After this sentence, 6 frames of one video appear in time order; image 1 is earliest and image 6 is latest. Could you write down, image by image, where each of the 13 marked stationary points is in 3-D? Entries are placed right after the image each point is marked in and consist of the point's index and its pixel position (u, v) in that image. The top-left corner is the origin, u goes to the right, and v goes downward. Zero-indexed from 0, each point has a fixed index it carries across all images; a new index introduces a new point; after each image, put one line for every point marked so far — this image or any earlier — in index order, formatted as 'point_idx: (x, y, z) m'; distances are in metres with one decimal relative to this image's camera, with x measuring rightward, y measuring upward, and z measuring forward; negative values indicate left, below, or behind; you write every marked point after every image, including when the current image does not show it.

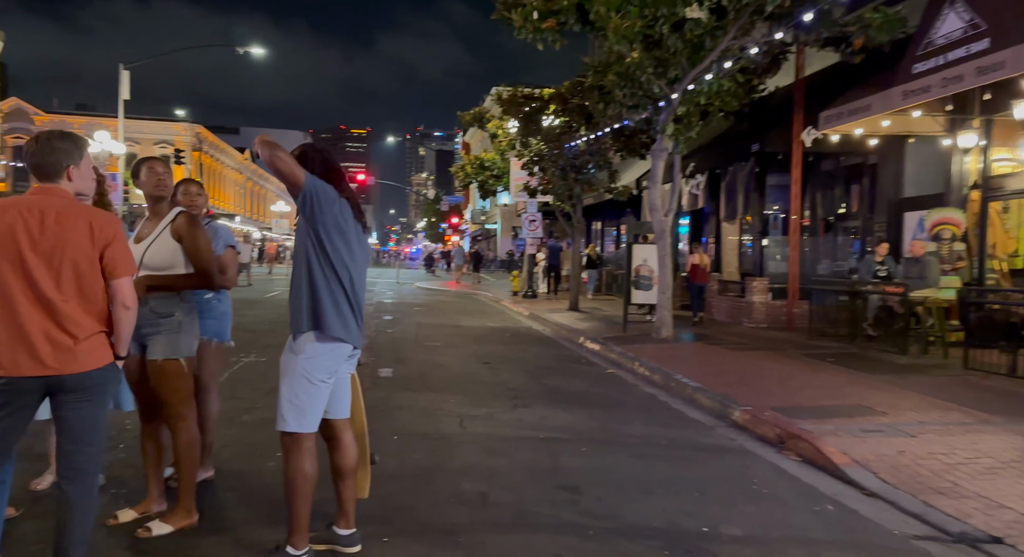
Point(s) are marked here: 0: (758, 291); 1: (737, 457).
0: (+4.6, -0.2, +14.8) m
1: (+1.8, -1.4, +6.4) m
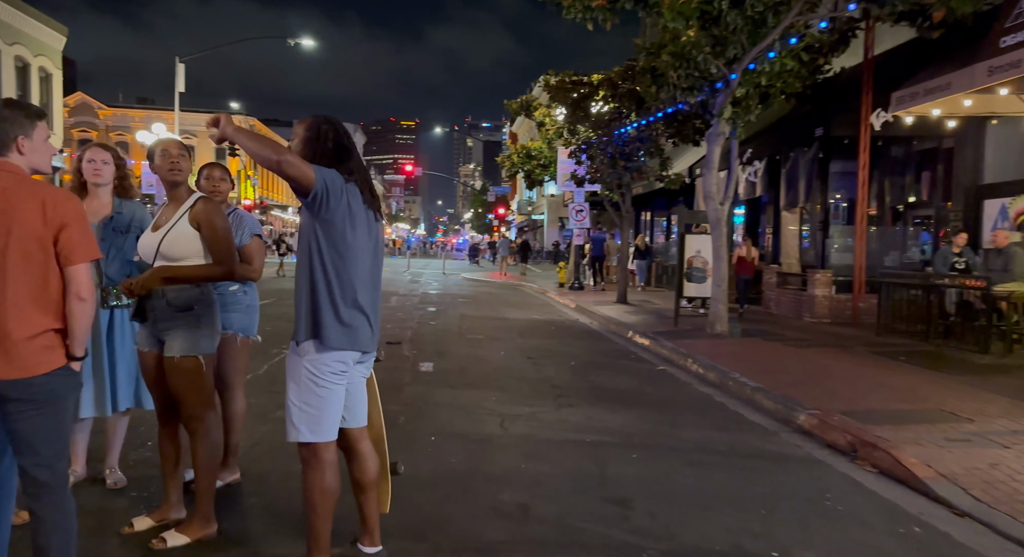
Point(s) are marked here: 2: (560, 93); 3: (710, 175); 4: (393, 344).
0: (+5.5, -0.1, +14.0) m
1: (+2.2, -1.4, +5.8) m
2: (+1.2, +4.6, +19.7) m
3: (+3.2, +1.7, +12.7) m
4: (-1.6, -0.9, +10.8) m
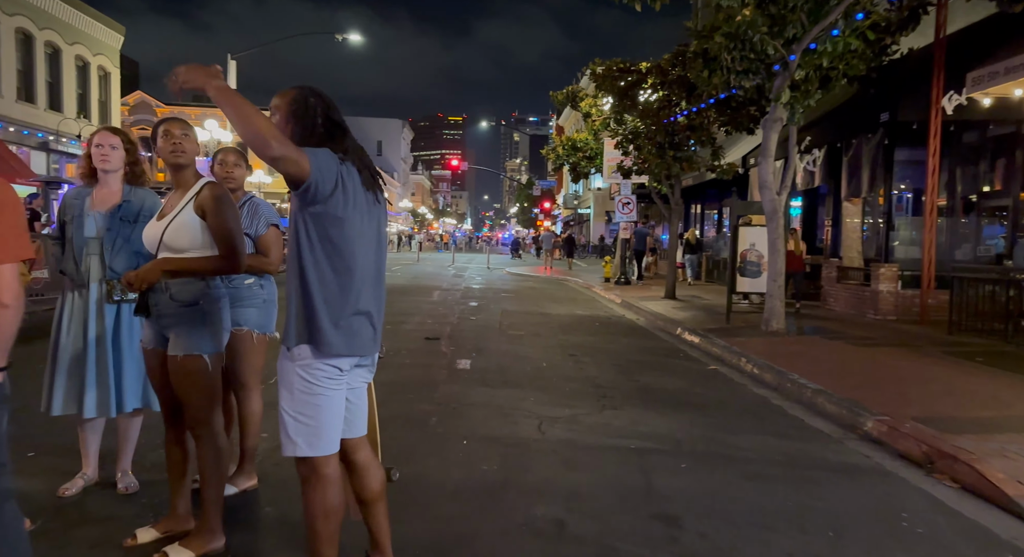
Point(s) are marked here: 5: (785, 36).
0: (+6.2, 0.0, +13.2) m
1: (+2.4, -1.3, +5.3) m
2: (+2.3, +4.7, +19.1) m
3: (+3.9, +1.7, +12.0) m
4: (-1.1, -0.8, +10.5) m
5: (+3.9, +3.5, +11.4) m
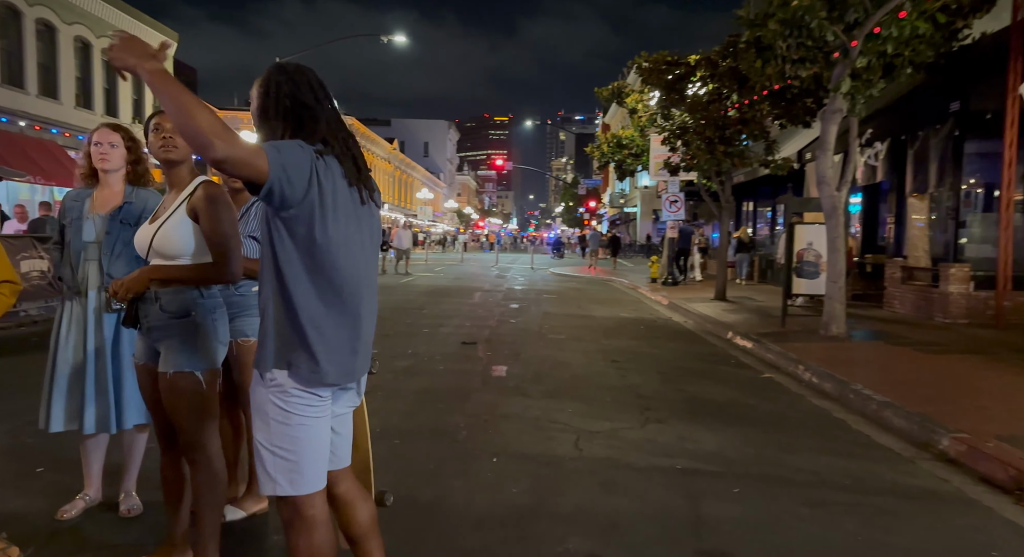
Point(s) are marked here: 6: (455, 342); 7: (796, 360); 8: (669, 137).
0: (+6.9, 0.0, +12.4) m
1: (+2.6, -1.4, +4.6) m
2: (+3.3, +4.7, +18.5) m
3: (+4.5, +1.7, +11.3) m
4: (-0.6, -0.8, +10.0) m
5: (+4.5, +3.5, +10.7) m
6: (-0.7, -0.8, +10.1) m
7: (+3.4, -1.0, +9.6) m
8: (+3.8, +3.4, +19.4) m
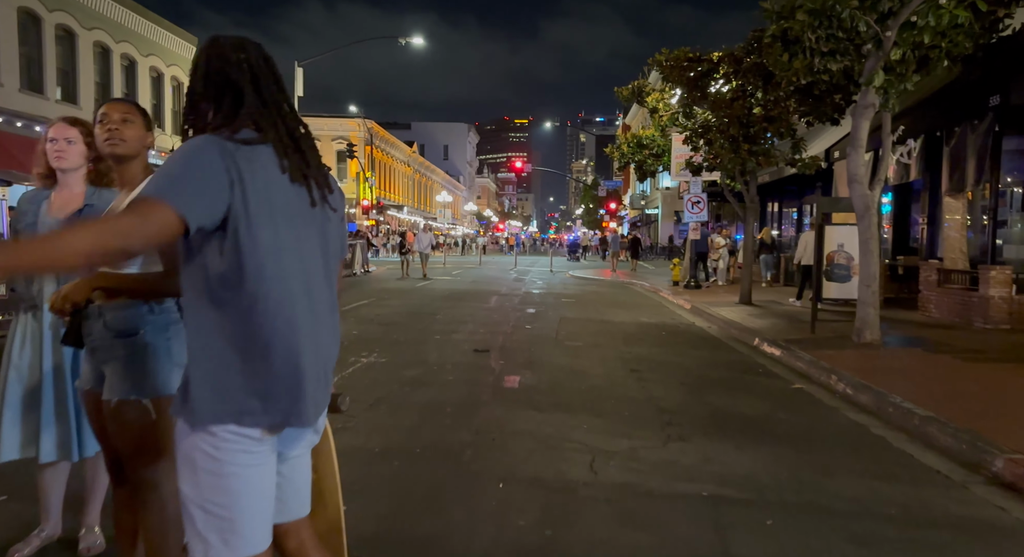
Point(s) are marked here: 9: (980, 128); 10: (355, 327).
0: (+7.1, -0.1, +11.7) m
1: (+2.7, -1.4, +4.1) m
2: (+3.7, +4.6, +17.9) m
3: (+4.7, +1.7, +10.8) m
4: (-0.4, -0.9, +9.6) m
5: (+4.7, +3.4, +10.1) m
6: (-0.5, -0.9, +9.7) m
7: (+3.6, -1.0, +9.0) m
8: (+4.3, +3.4, +18.8) m
9: (+7.8, +2.5, +13.2) m
10: (-2.2, -0.7, +11.3) m
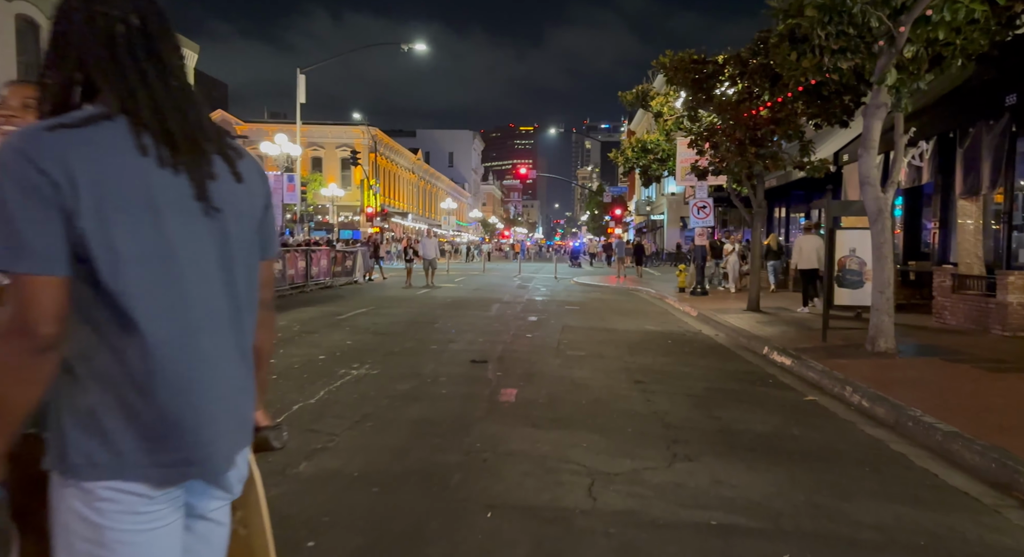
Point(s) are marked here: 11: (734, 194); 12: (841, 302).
0: (+7.1, -0.2, +11.3) m
1: (+2.6, -1.4, +3.7) m
2: (+3.7, +4.5, +17.6) m
3: (+4.7, +1.6, +10.4) m
4: (-0.4, -1.0, +9.2) m
5: (+4.7, +3.3, +9.7) m
6: (-0.6, -1.0, +9.3) m
7: (+3.6, -1.1, +8.6) m
8: (+4.3, +3.2, +18.5) m
9: (+7.8, +2.4, +12.8) m
10: (-2.2, -0.8, +10.9) m
11: (+5.5, +2.1, +19.6) m
12: (+4.9, -0.4, +11.8) m
